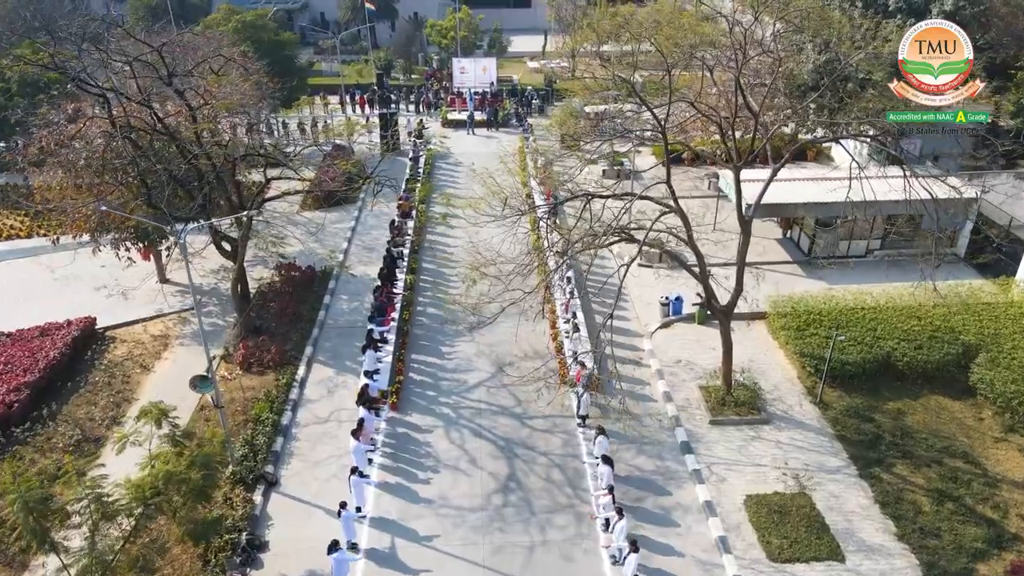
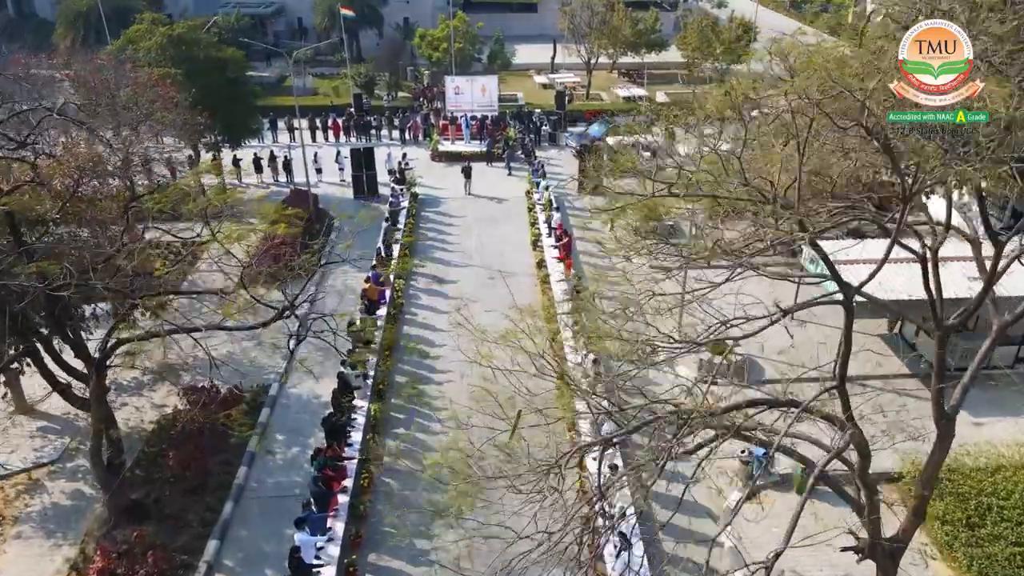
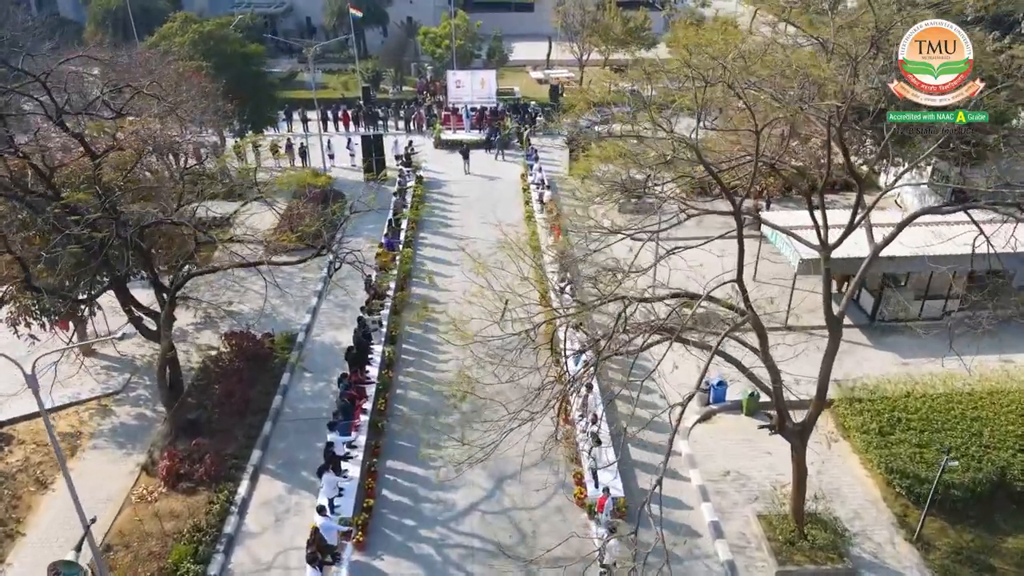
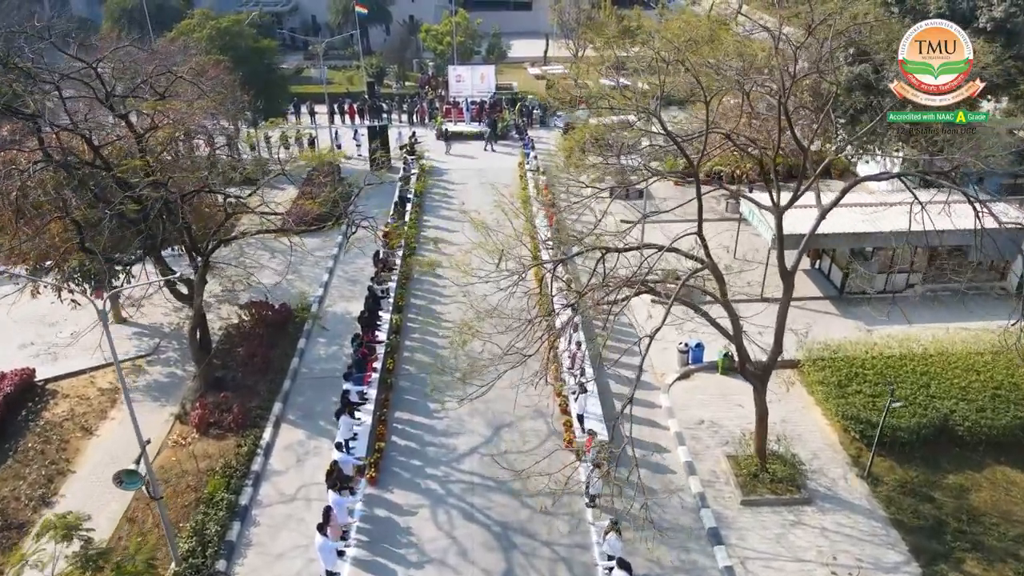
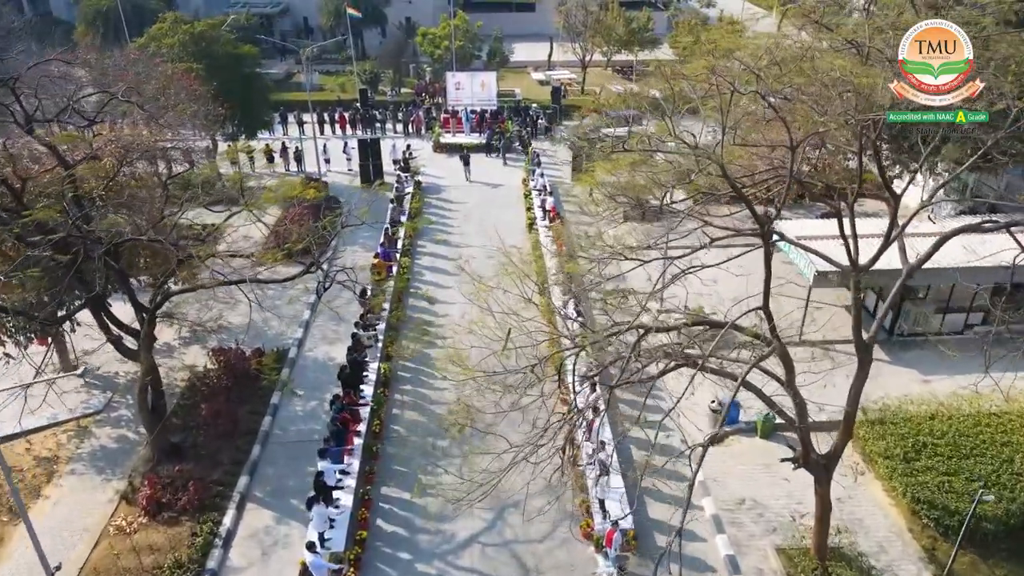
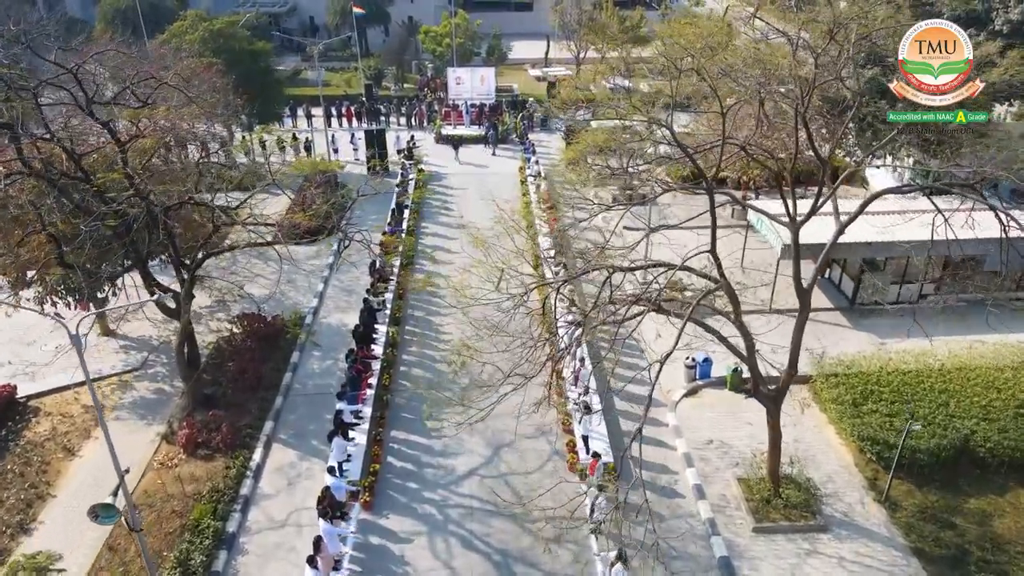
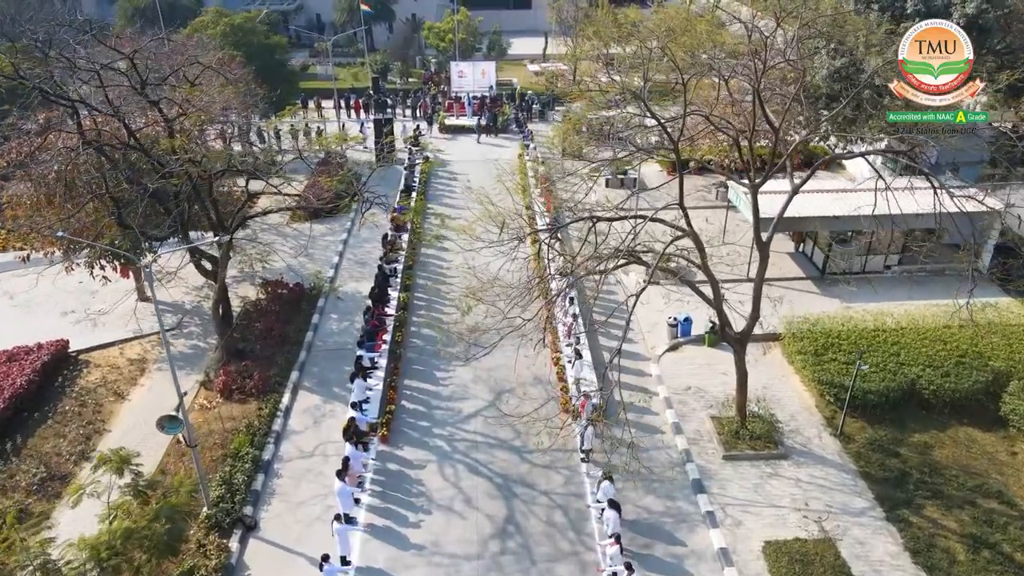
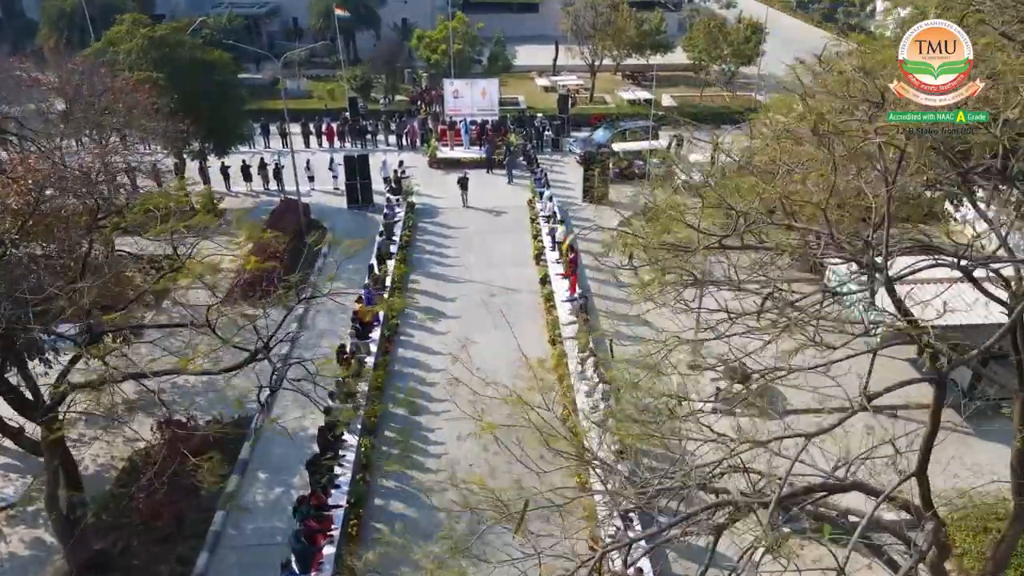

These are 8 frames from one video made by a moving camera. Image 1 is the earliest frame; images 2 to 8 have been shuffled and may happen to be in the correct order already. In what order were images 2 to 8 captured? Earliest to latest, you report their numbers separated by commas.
7, 4, 6, 3, 5, 2, 8
